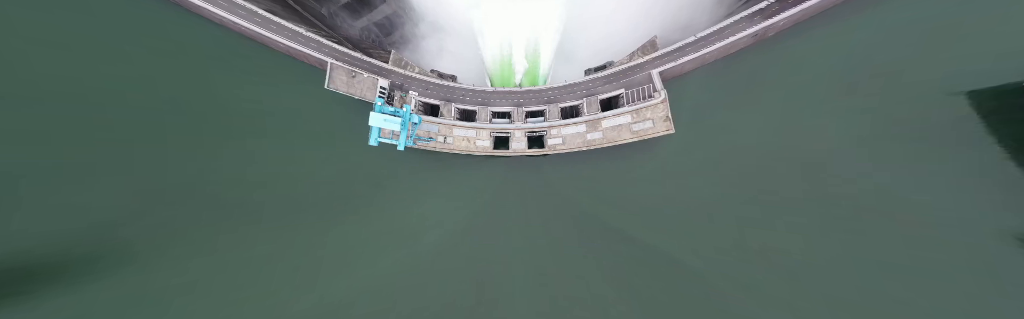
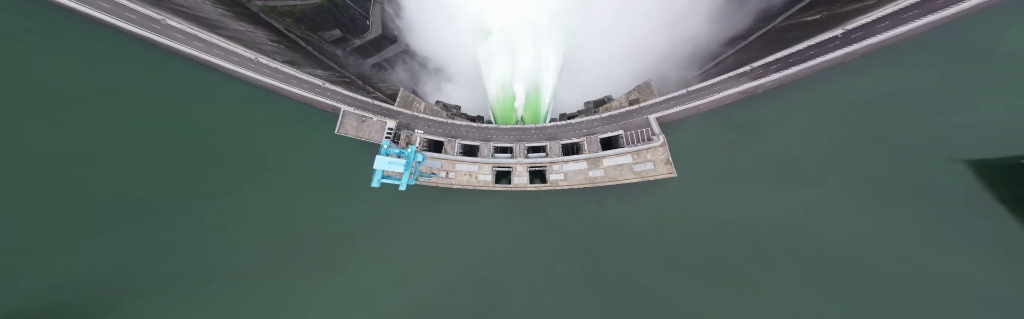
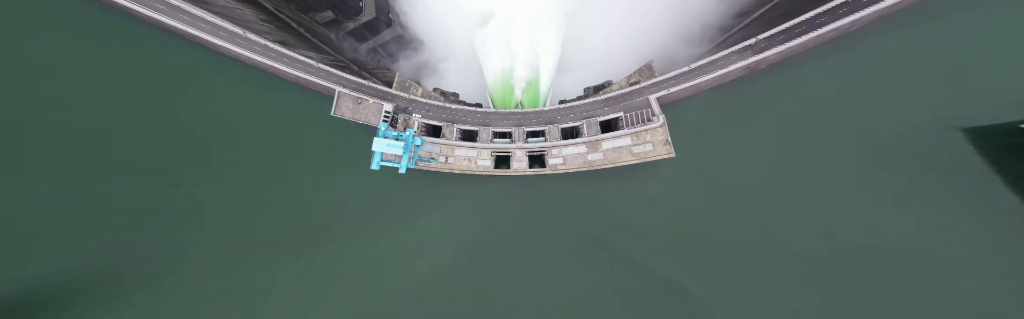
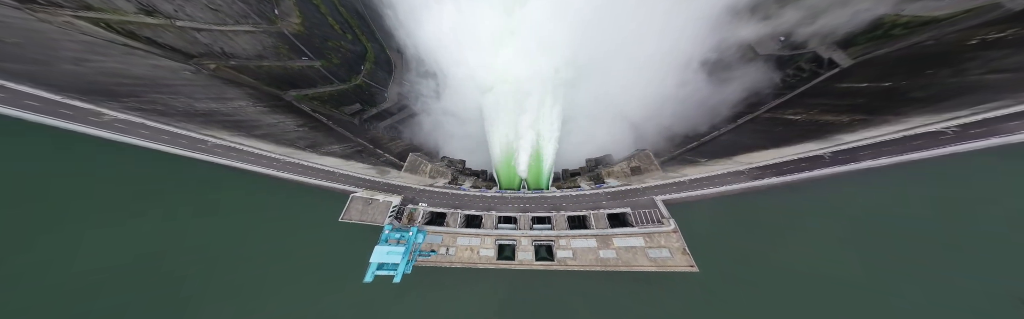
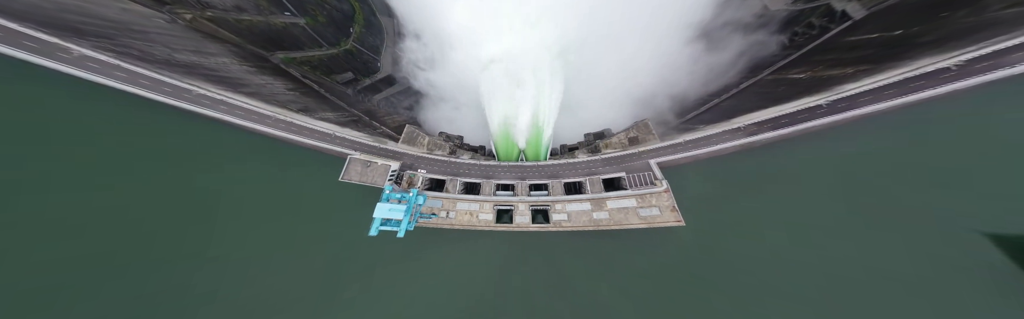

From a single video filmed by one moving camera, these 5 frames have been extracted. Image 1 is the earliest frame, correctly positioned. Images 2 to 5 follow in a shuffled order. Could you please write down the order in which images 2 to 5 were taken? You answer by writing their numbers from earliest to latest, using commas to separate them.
3, 2, 5, 4
